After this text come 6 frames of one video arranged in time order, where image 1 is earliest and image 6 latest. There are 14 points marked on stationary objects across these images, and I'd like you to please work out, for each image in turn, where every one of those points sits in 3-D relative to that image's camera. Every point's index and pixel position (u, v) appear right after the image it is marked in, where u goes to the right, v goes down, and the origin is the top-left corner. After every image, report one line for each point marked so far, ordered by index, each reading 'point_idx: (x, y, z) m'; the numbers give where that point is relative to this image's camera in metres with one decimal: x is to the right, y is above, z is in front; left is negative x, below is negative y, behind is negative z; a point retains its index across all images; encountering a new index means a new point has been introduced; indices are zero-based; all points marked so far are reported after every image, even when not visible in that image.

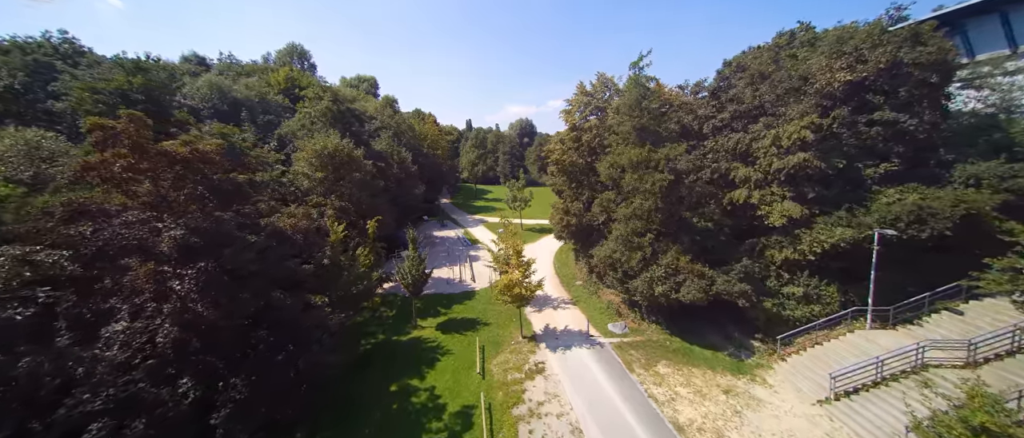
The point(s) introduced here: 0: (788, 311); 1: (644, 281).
0: (+12.6, -4.2, +16.8) m
1: (+6.9, -3.2, +19.3) m
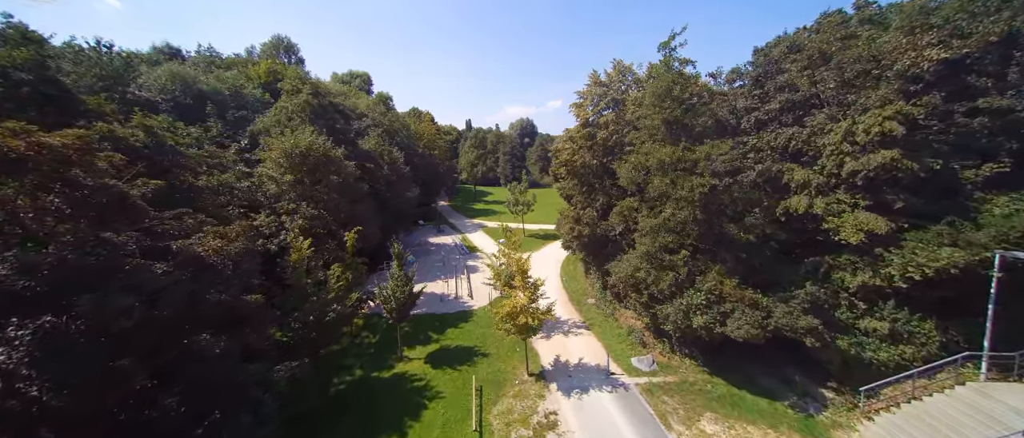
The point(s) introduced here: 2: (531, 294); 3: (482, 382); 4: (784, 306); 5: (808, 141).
0: (+12.7, -4.8, +13.2) m
1: (+7.1, -3.8, +15.6) m
2: (+0.9, -3.5, +17.1) m
3: (-1.4, -7.5, +17.0) m
4: (+10.4, -3.3, +14.1) m
5: (+12.8, +3.4, +15.9) m
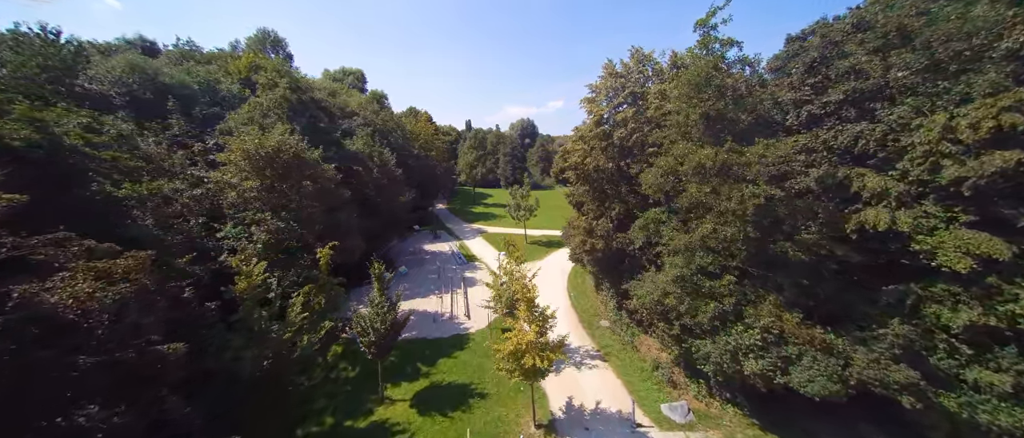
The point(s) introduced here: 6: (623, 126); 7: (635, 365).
0: (+12.9, -5.4, +10.0) m
1: (+7.2, -4.4, +12.5) m
2: (+1.0, -4.1, +14.0) m
3: (-1.2, -8.1, +13.8) m
4: (+10.5, -3.9, +10.9) m
5: (+12.9, +2.7, +12.8) m
6: (+5.8, +4.9, +19.4) m
7: (+5.8, -6.9, +17.3) m
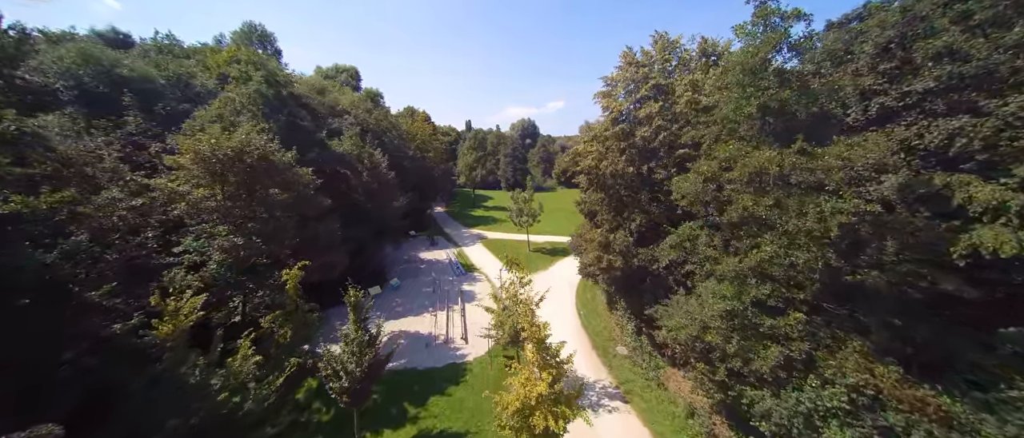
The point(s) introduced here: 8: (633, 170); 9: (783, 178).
0: (+13.1, -6.0, +7.2) m
1: (+7.4, -5.0, +9.7) m
2: (+1.2, -4.7, +11.2) m
3: (-1.1, -8.7, +11.0) m
4: (+10.7, -4.5, +8.1) m
5: (+13.1, +2.2, +9.9) m
6: (+6.0, +4.3, +16.6) m
7: (+6.0, -7.5, +14.4) m
8: (+5.5, +2.2, +16.7) m
9: (+7.5, +1.1, +10.2) m
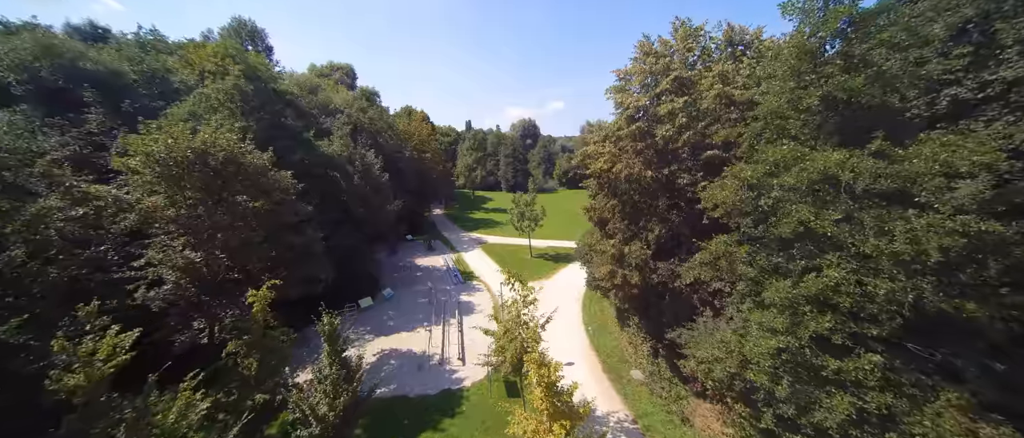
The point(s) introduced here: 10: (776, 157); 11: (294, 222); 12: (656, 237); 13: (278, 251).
0: (+13.1, -6.4, +5.2) m
1: (+7.5, -5.4, +7.7) m
2: (+1.3, -5.1, +9.2) m
3: (-1.0, -9.1, +9.0) m
4: (+10.8, -4.9, +6.1) m
5: (+13.2, +1.8, +7.9) m
6: (+6.1, +3.9, +14.6) m
7: (+6.1, -7.9, +12.4) m
8: (+5.6, +1.8, +14.7) m
9: (+7.6, +0.7, +8.2) m
10: (+6.7, +1.6, +9.5) m
11: (-10.5, -0.1, +17.8) m
12: (+5.9, -0.7, +15.0) m
13: (-10.7, -1.5, +16.8) m
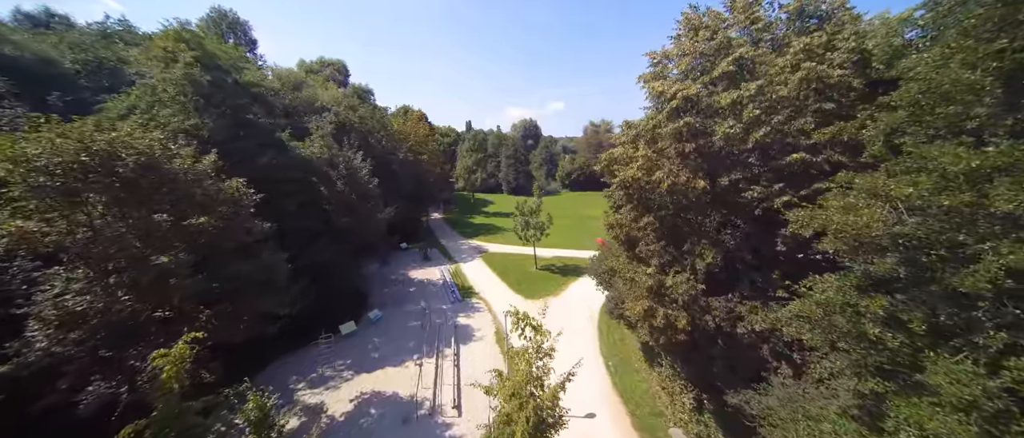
0: (+13.4, -7.1, +1.6) m
1: (+7.8, -6.1, +4.1) m
2: (+1.6, -5.8, +5.7) m
3: (-0.7, -9.8, +5.5) m
4: (+11.0, -5.6, +2.6) m
5: (+13.4, +1.1, +4.4) m
6: (+6.4, +3.2, +11.1) m
7: (+6.4, -8.6, +8.9) m
8: (+5.9, +1.1, +11.2) m
9: (+7.8, 0.0, +4.7) m
10: (+7.0, +0.9, +6.0) m
11: (-10.2, -0.9, +14.3) m
12: (+6.1, -1.4, +11.5) m
13: (-10.4, -2.2, +13.3) m
